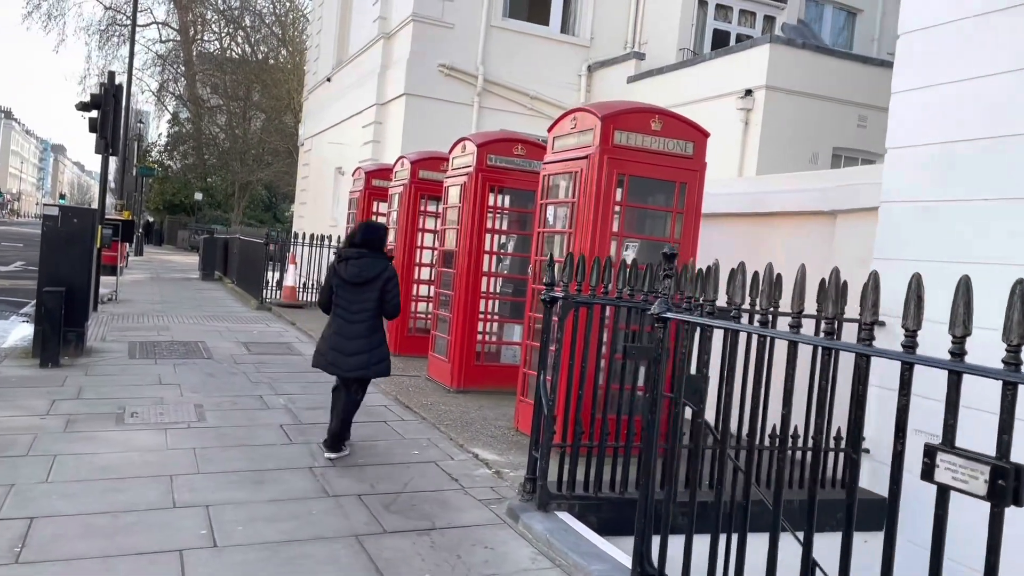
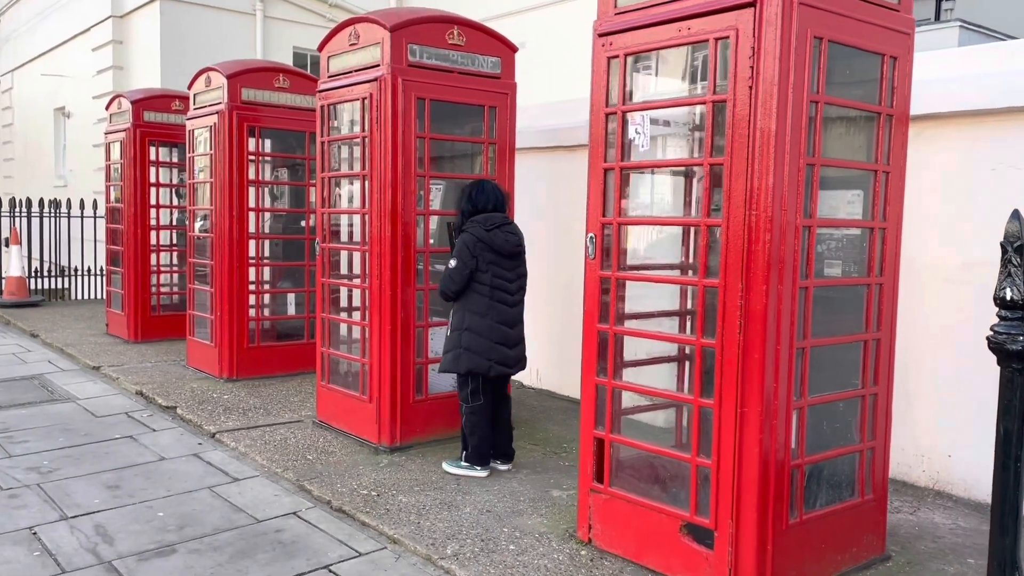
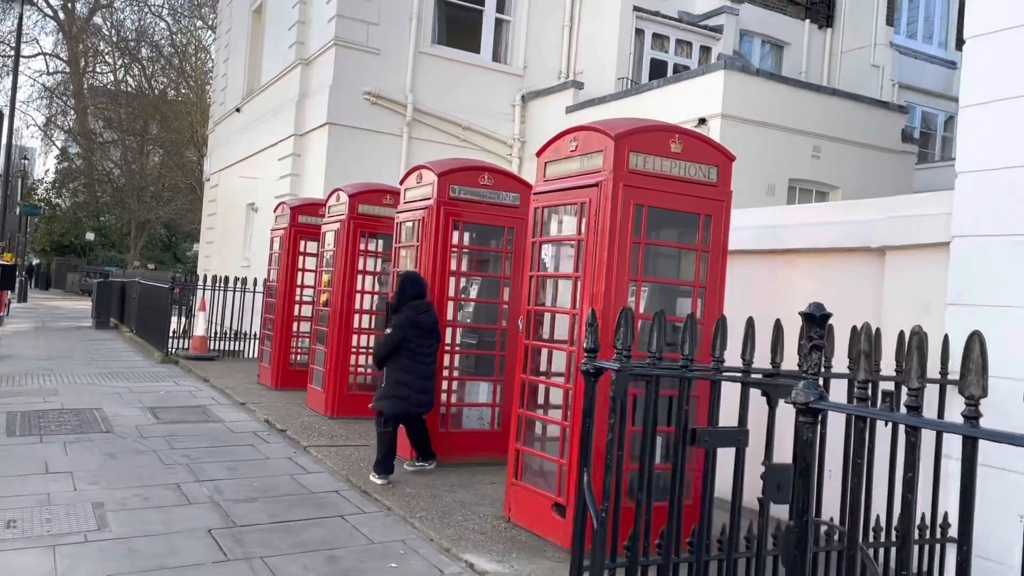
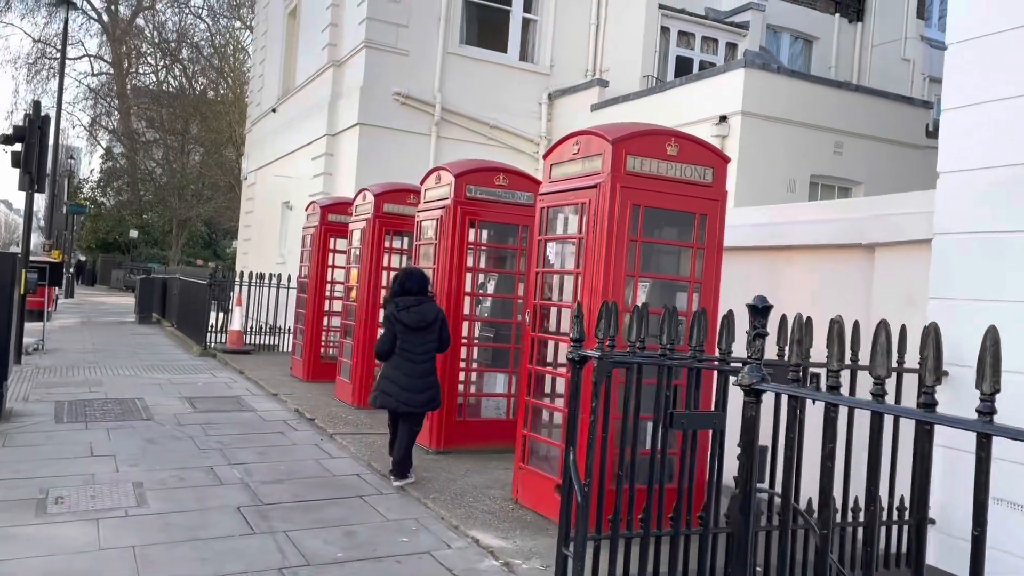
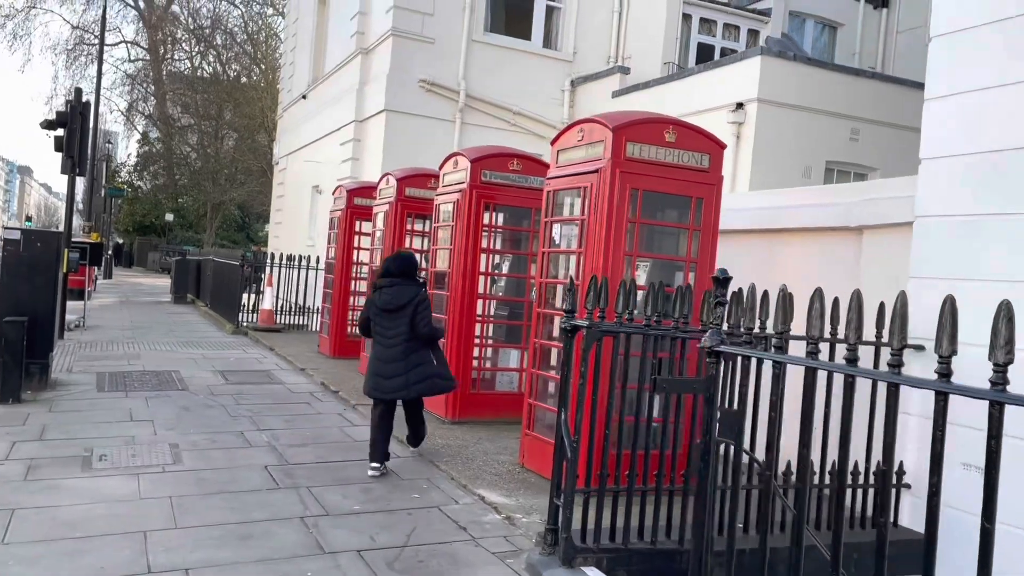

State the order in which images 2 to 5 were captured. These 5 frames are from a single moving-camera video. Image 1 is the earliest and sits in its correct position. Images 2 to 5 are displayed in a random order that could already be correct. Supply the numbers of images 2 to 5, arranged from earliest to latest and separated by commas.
5, 4, 3, 2
